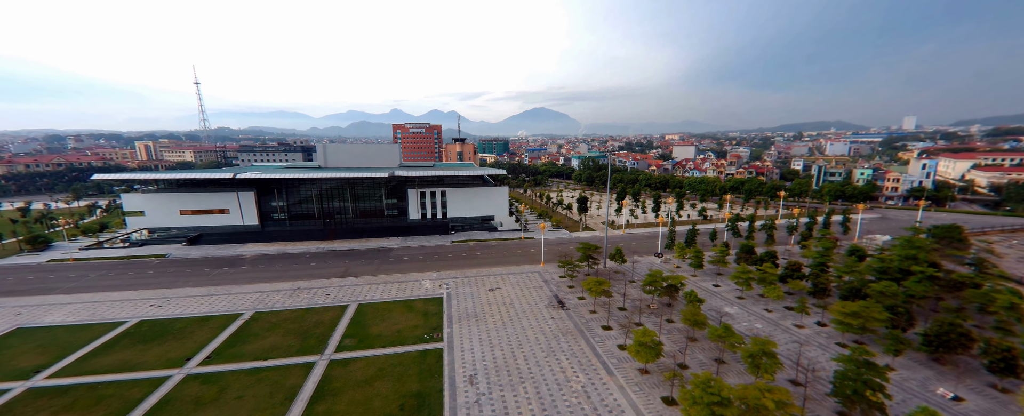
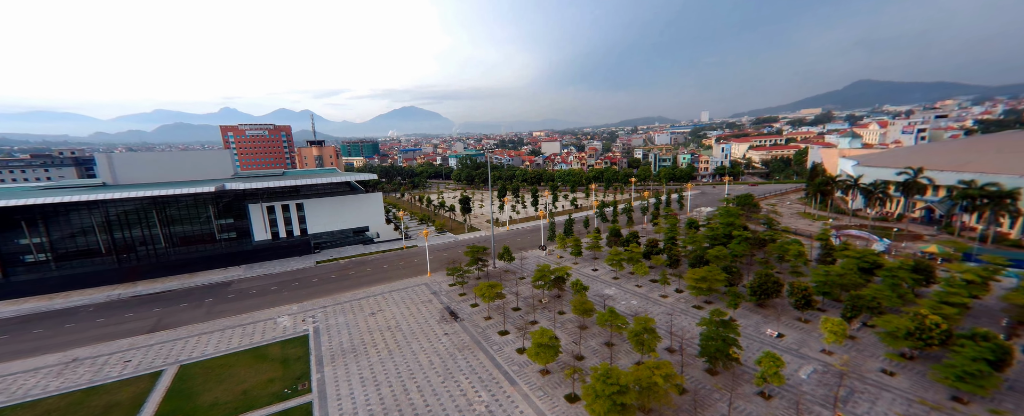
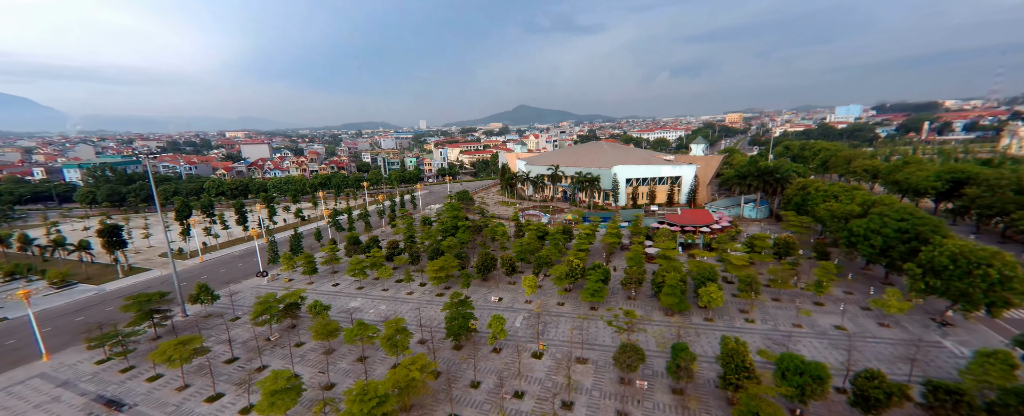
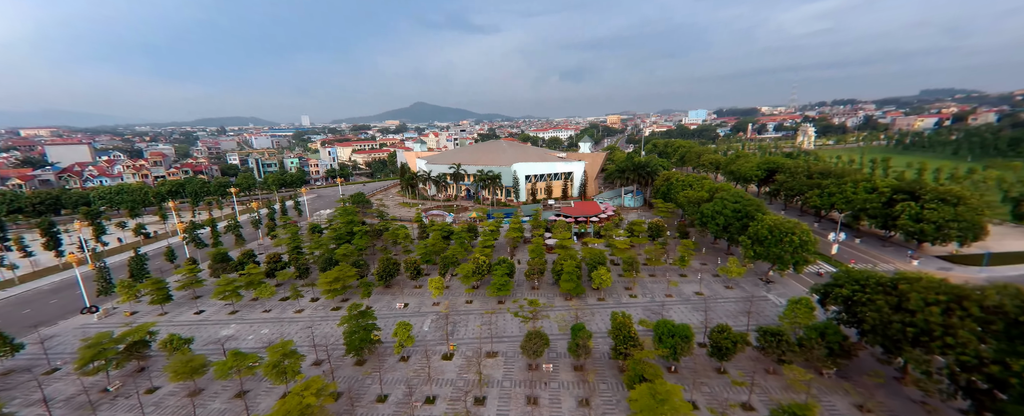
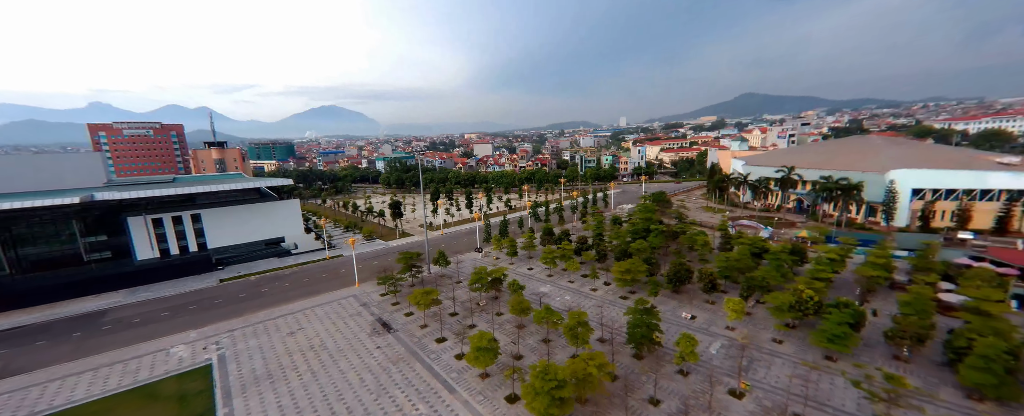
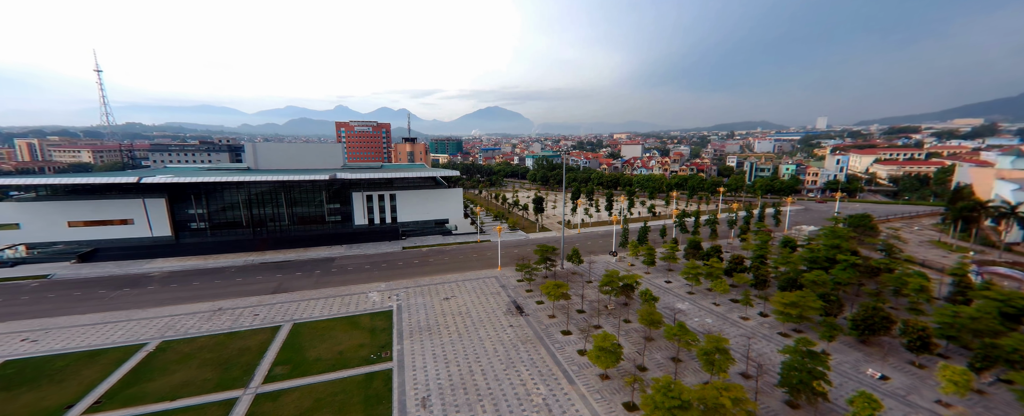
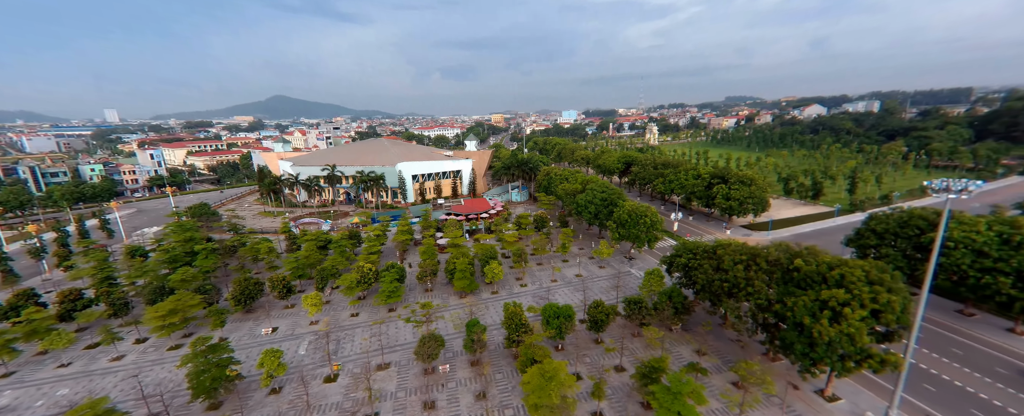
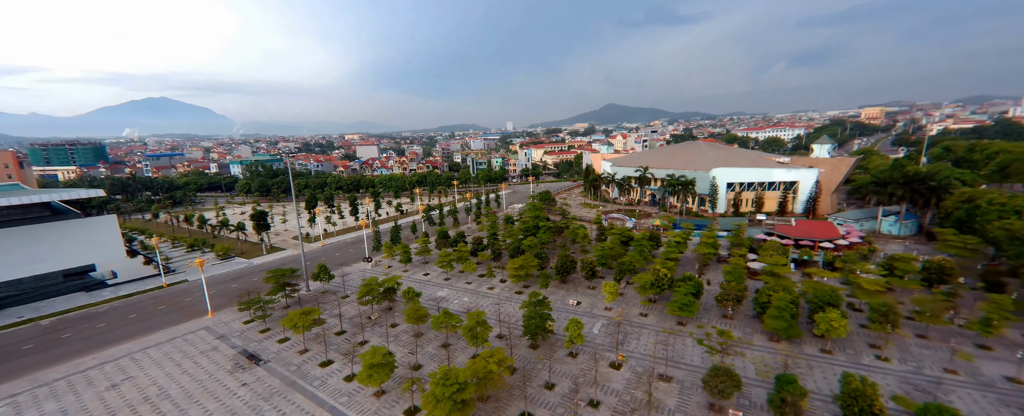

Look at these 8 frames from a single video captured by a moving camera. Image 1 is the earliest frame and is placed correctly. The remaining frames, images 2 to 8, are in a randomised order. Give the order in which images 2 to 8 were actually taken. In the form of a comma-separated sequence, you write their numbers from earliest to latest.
6, 2, 5, 8, 3, 4, 7
